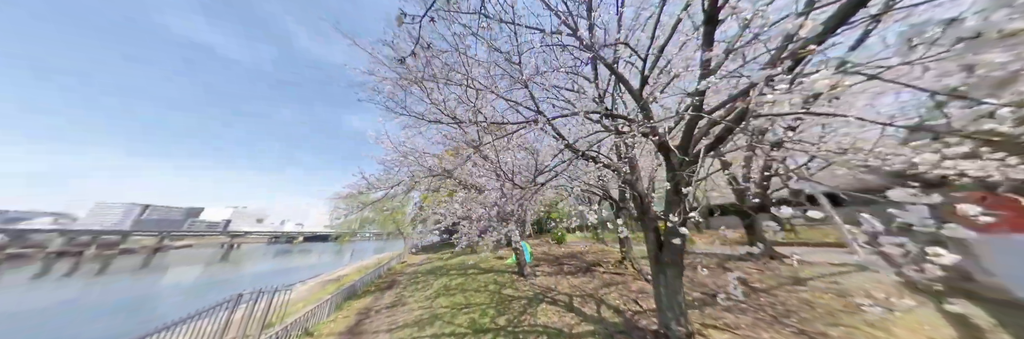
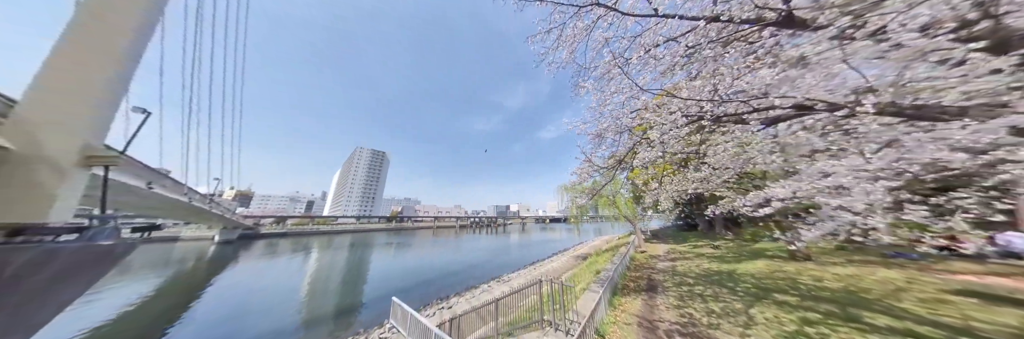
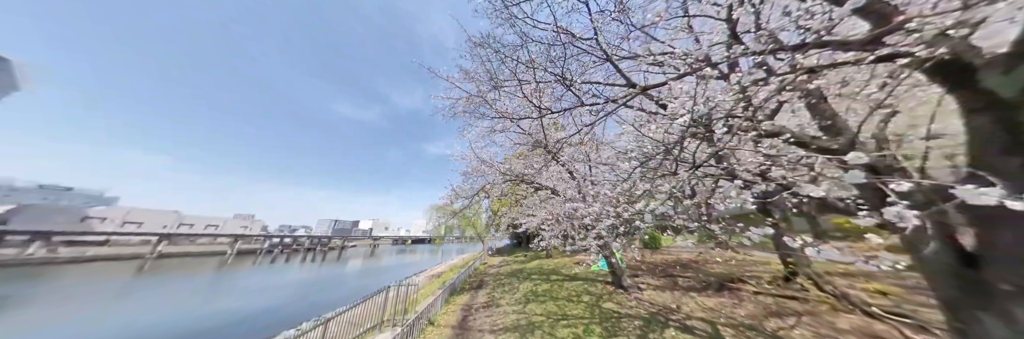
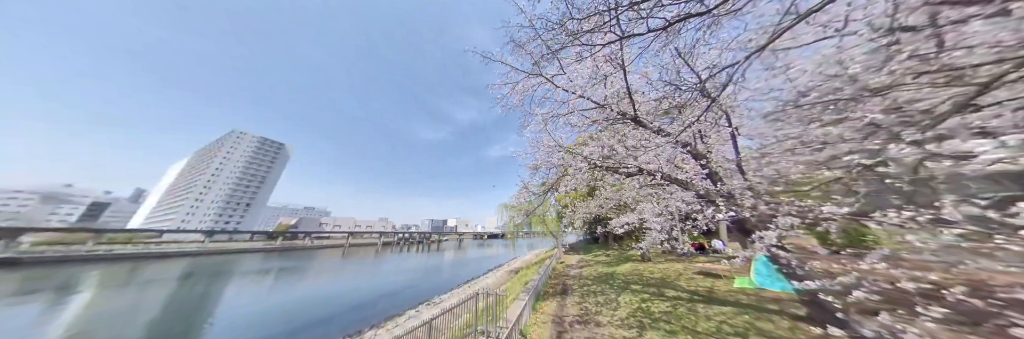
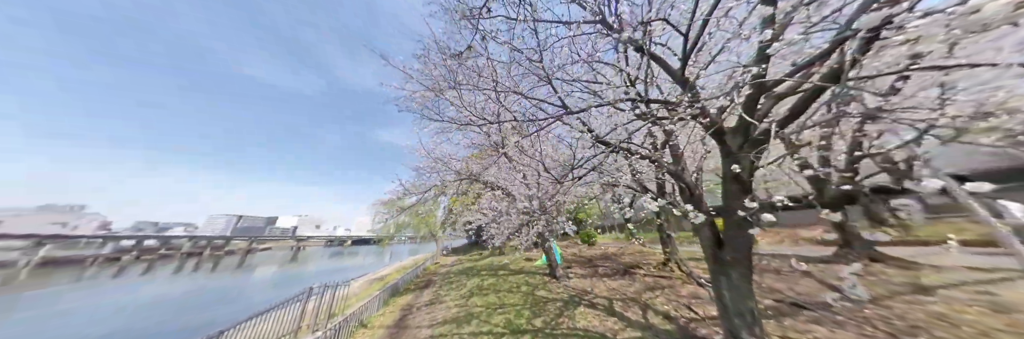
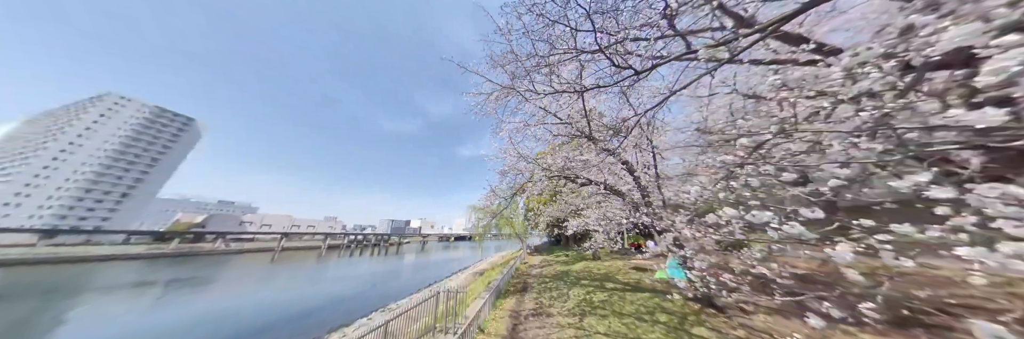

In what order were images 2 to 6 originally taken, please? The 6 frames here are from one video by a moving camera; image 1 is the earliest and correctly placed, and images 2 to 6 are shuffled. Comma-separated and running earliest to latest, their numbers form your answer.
5, 3, 6, 4, 2
